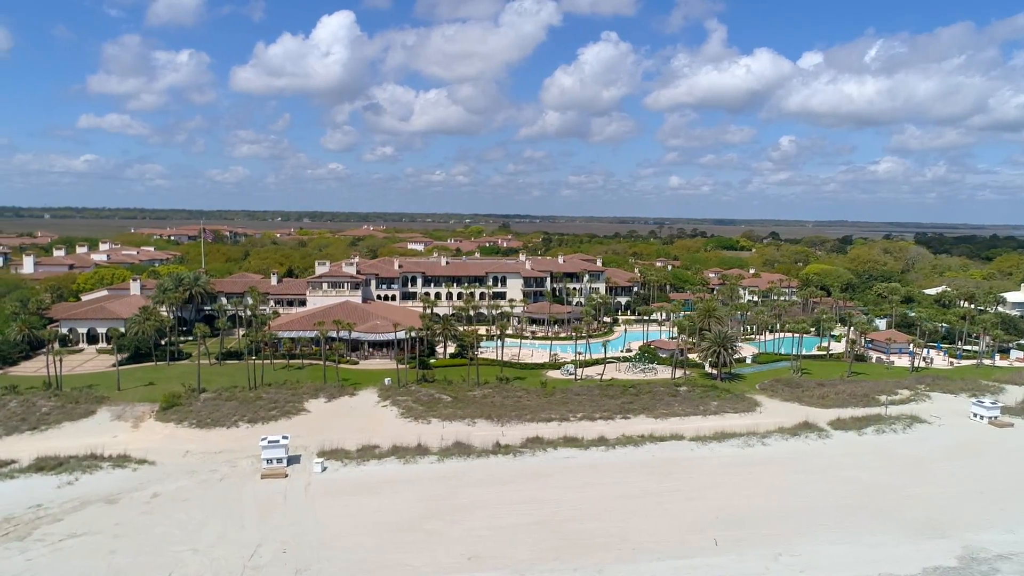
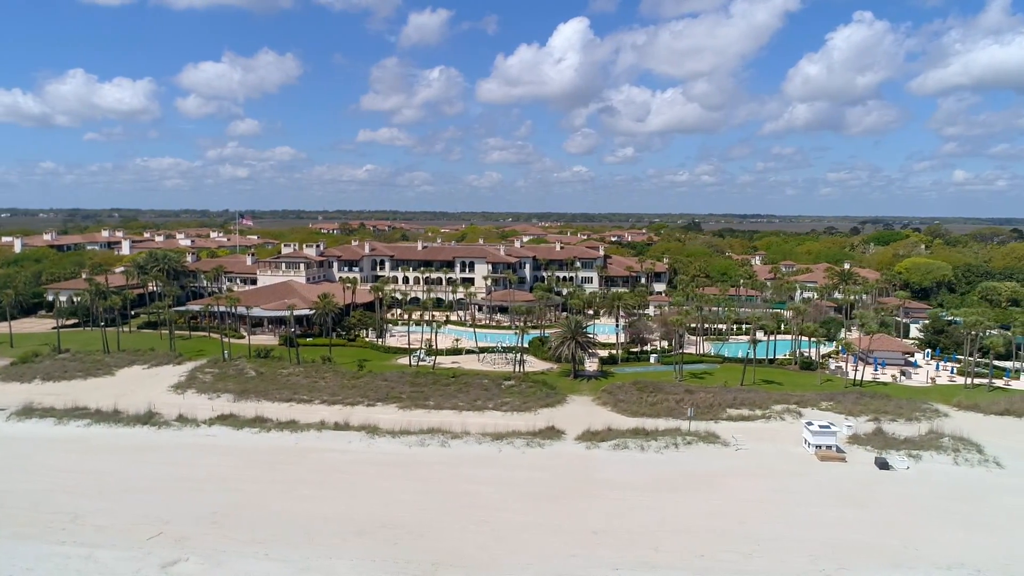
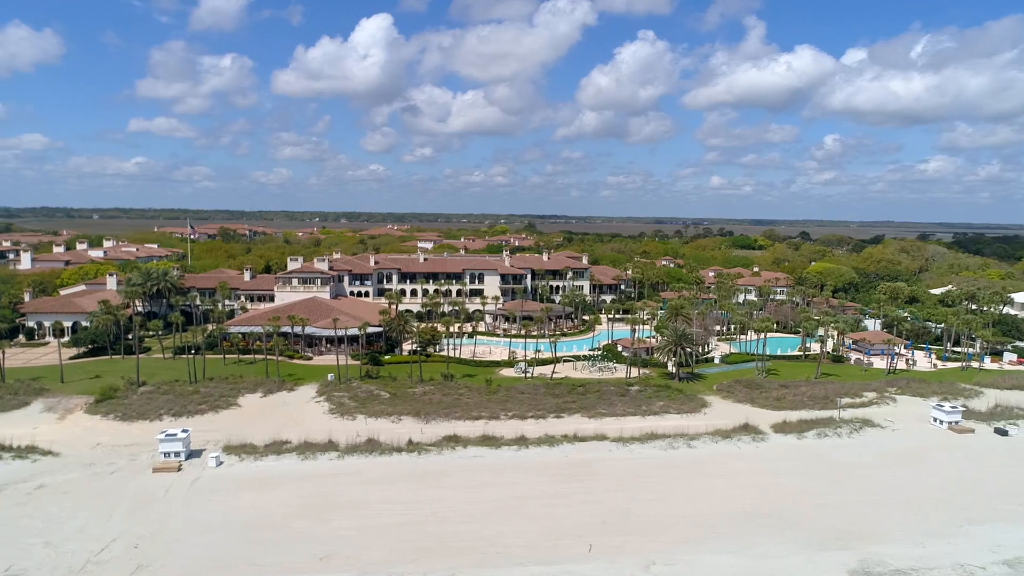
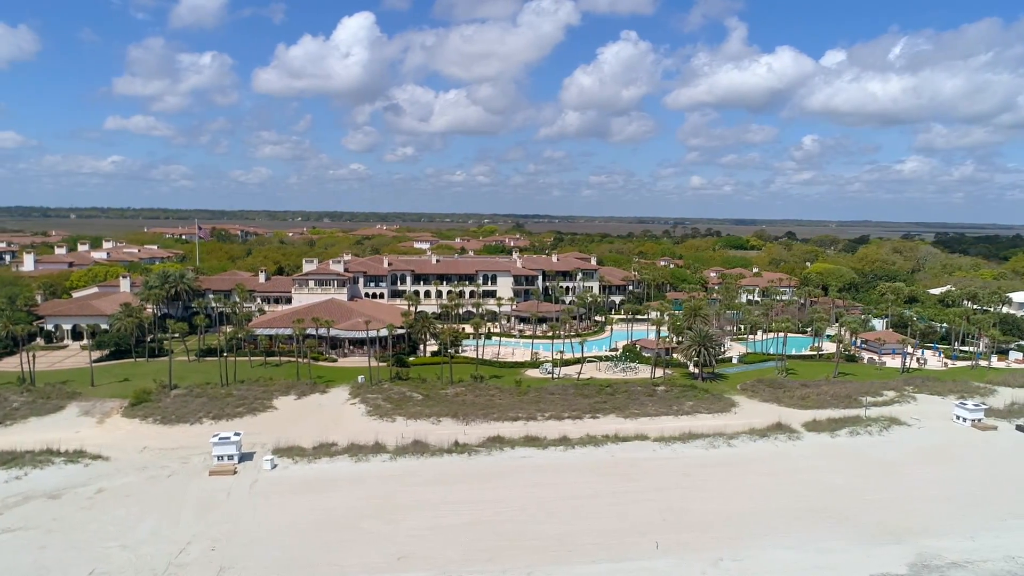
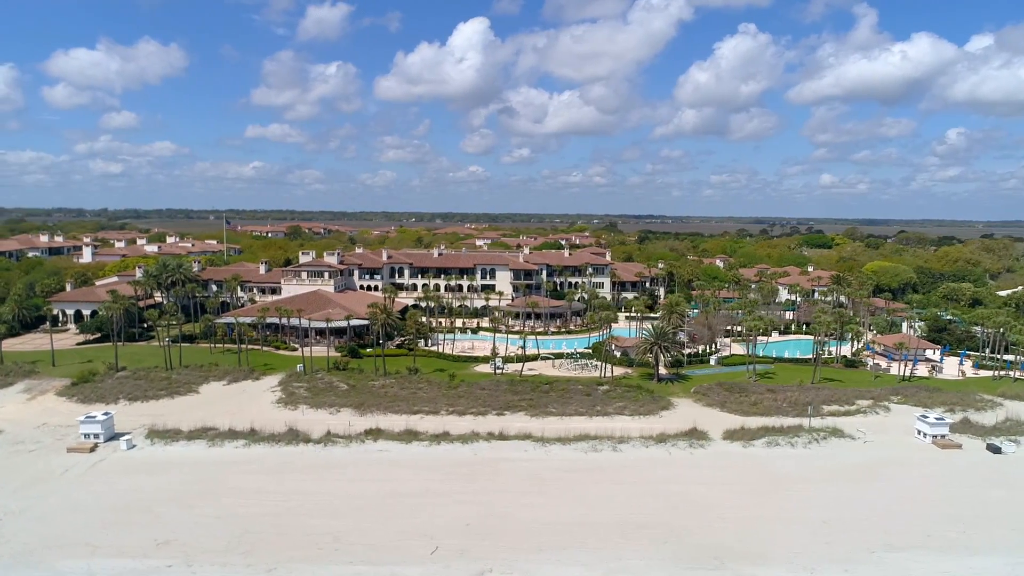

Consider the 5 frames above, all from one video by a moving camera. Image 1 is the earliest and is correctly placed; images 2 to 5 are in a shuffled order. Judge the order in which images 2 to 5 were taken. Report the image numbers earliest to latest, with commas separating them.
4, 3, 5, 2
